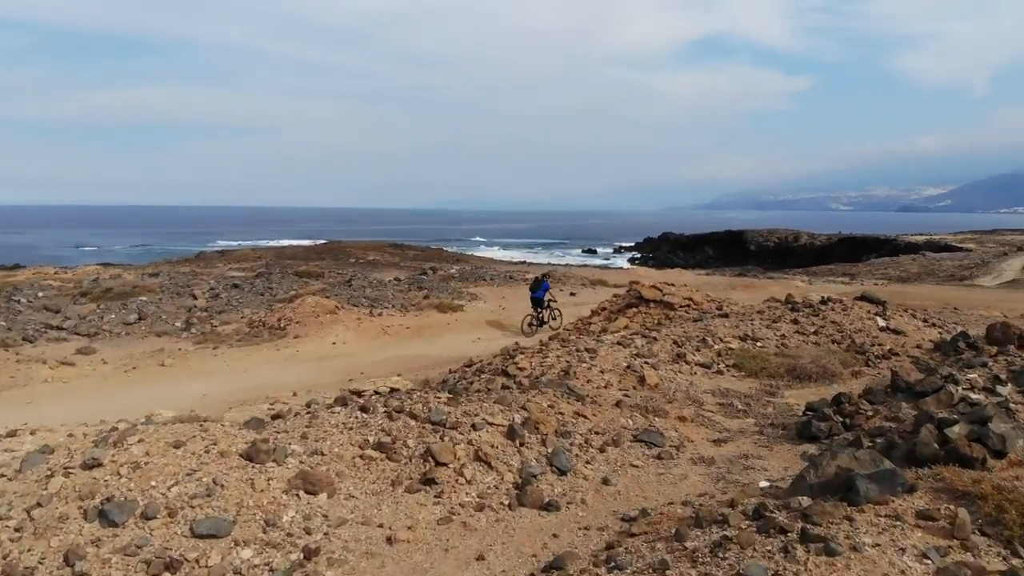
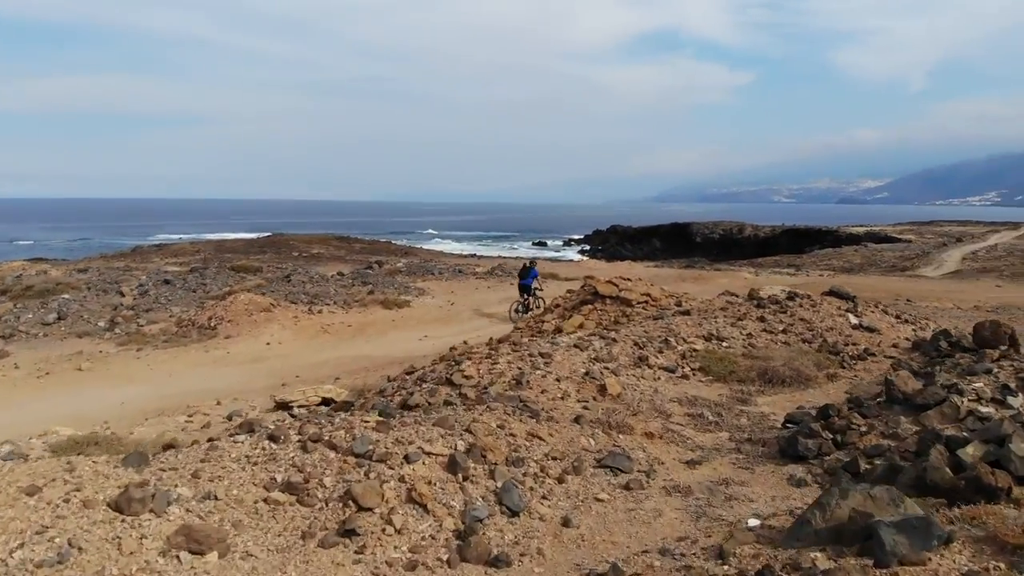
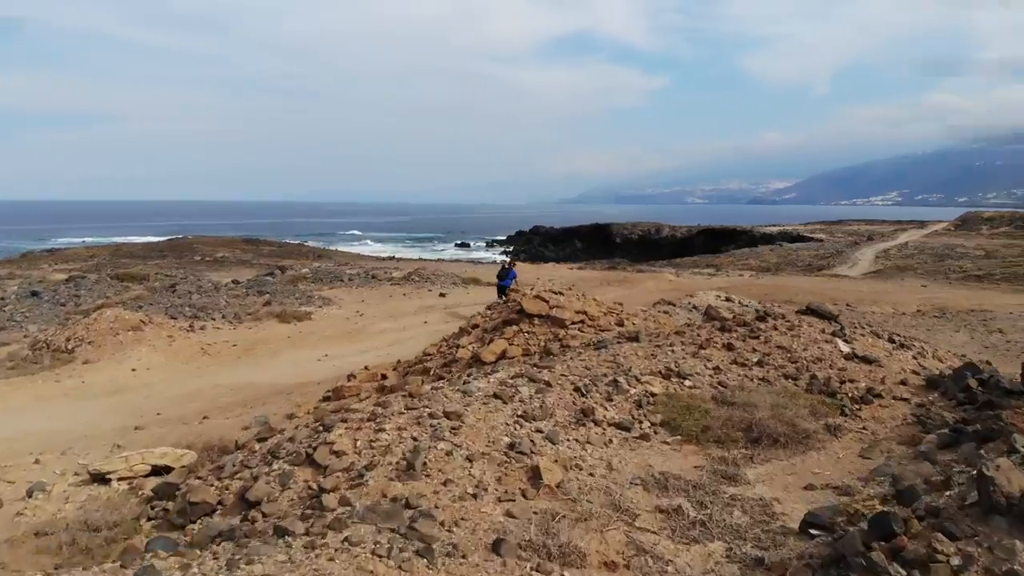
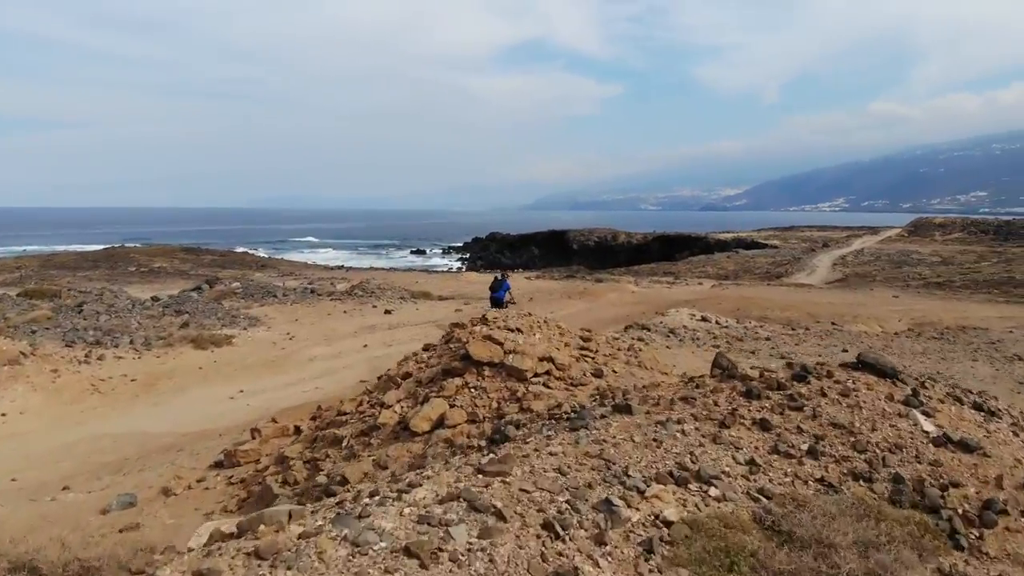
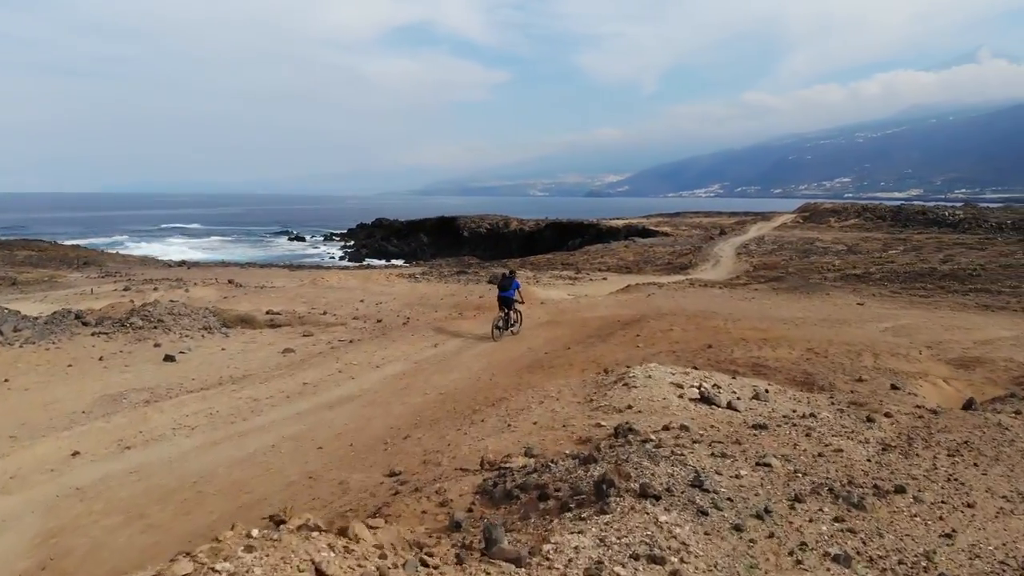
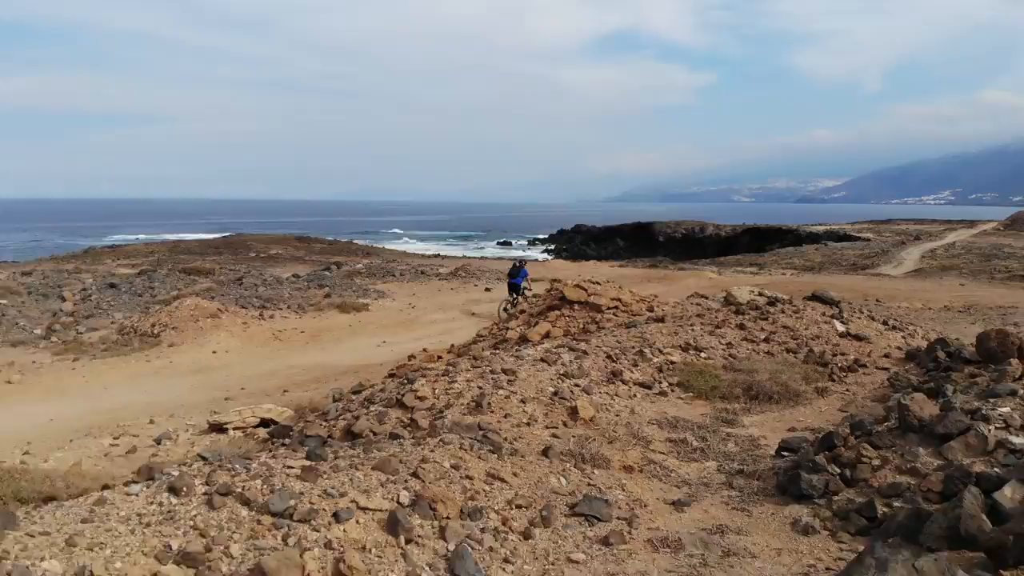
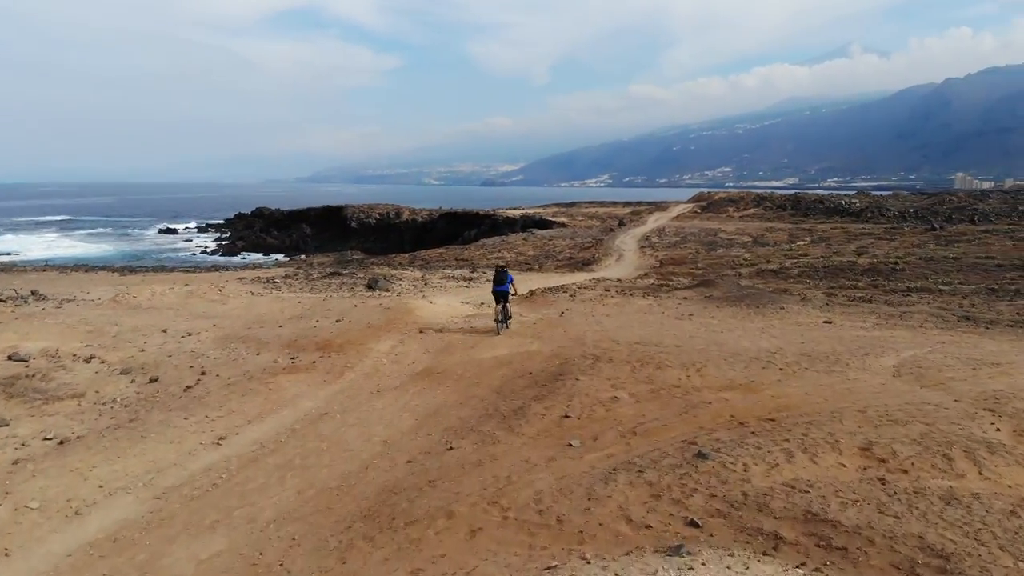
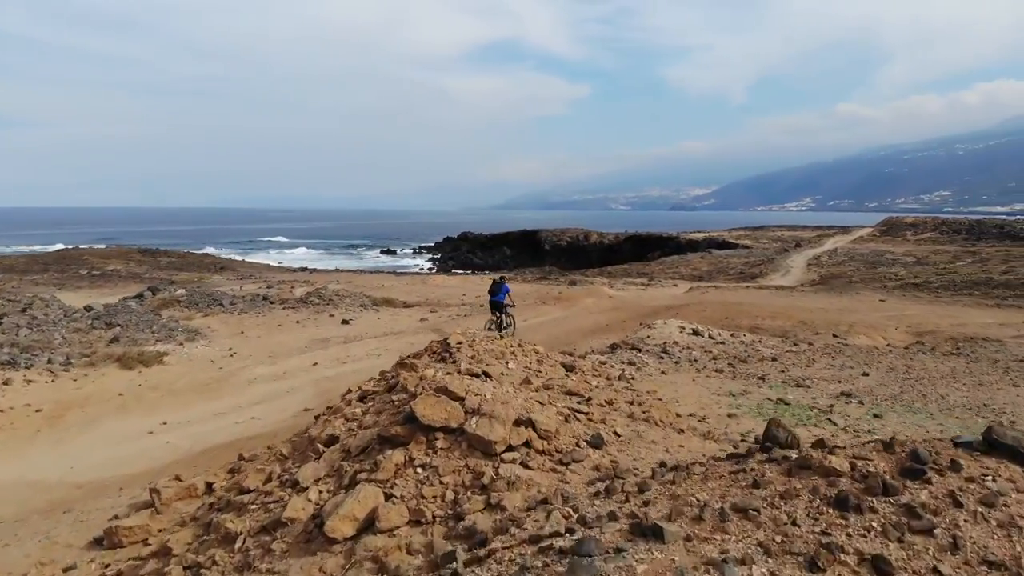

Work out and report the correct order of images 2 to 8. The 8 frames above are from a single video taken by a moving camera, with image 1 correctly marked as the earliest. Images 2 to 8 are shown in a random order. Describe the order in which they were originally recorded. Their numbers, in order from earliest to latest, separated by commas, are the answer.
2, 6, 3, 4, 8, 5, 7
